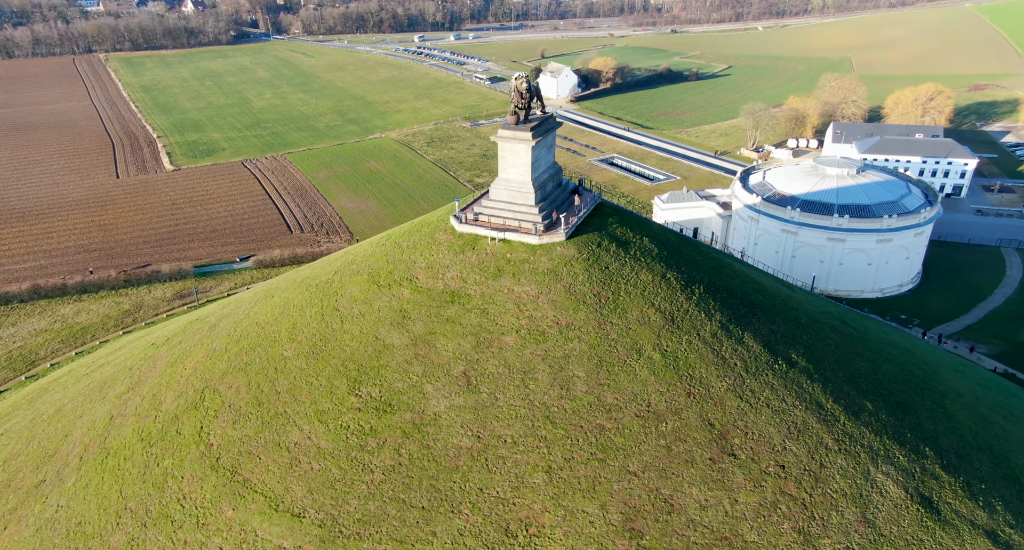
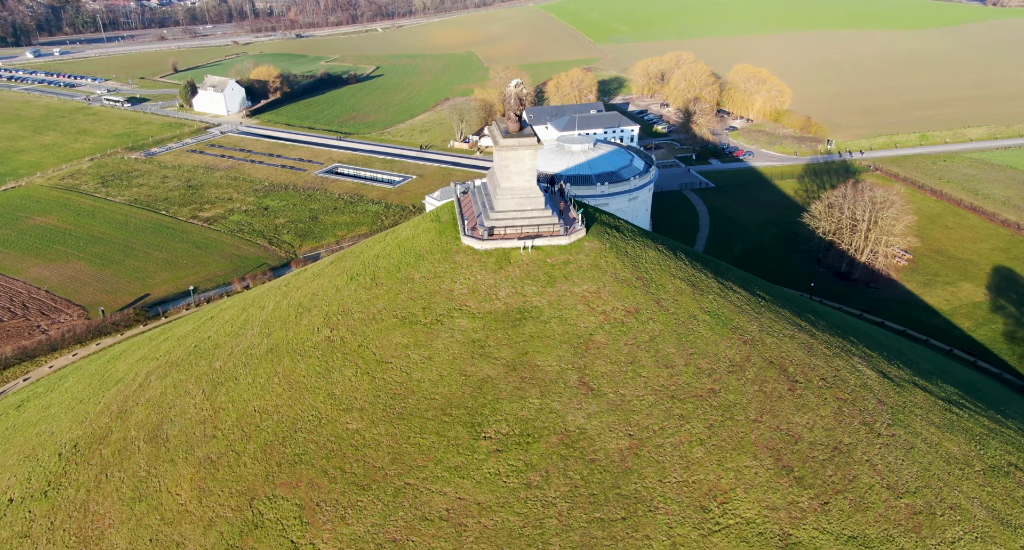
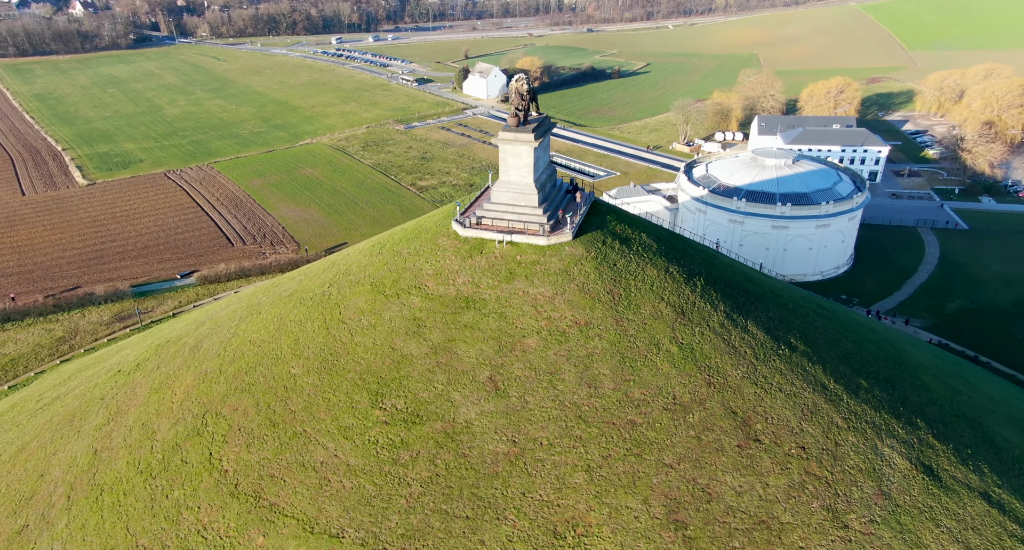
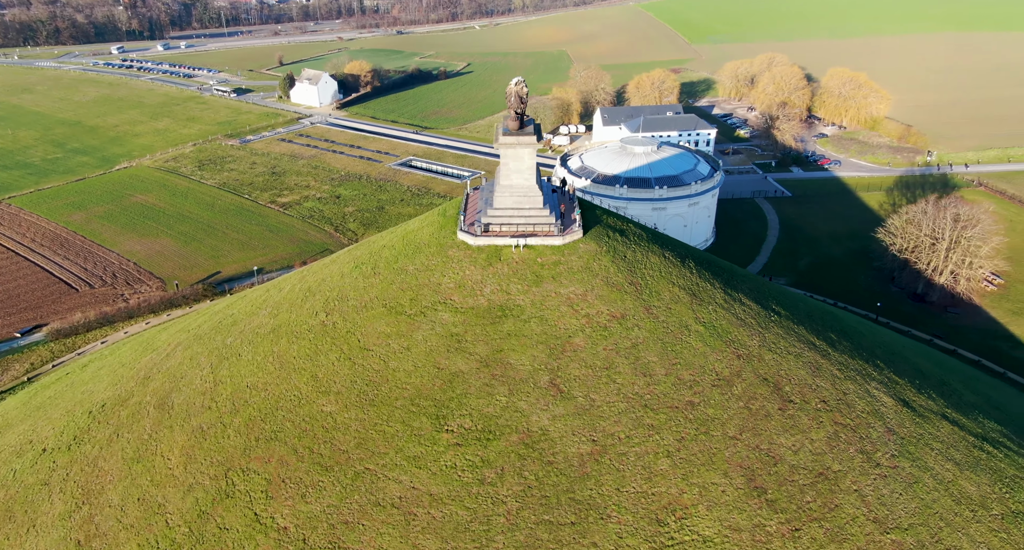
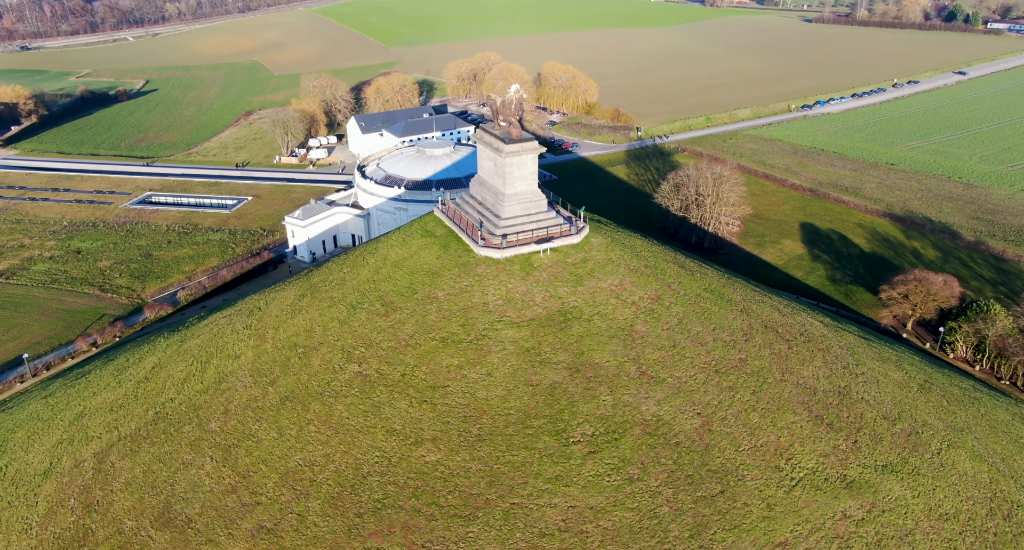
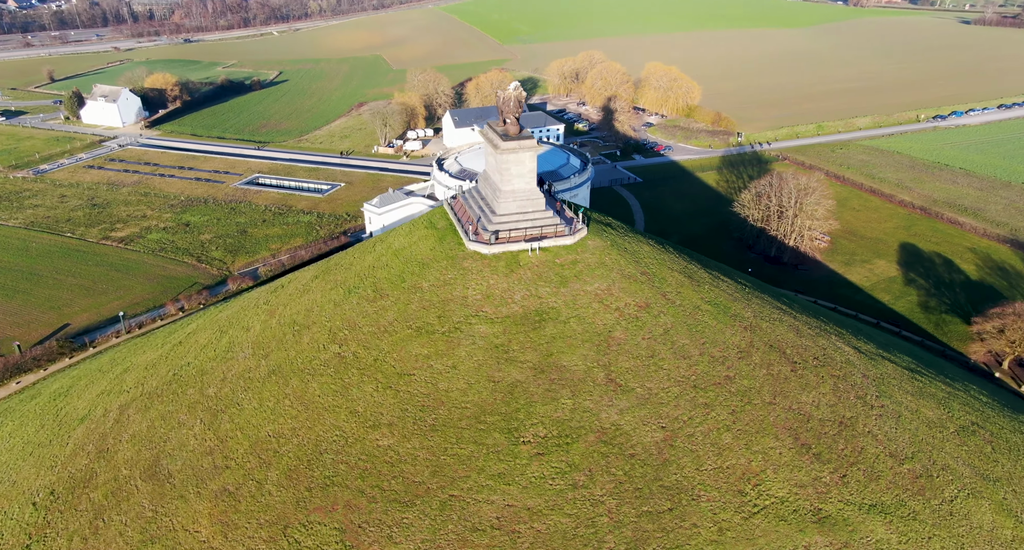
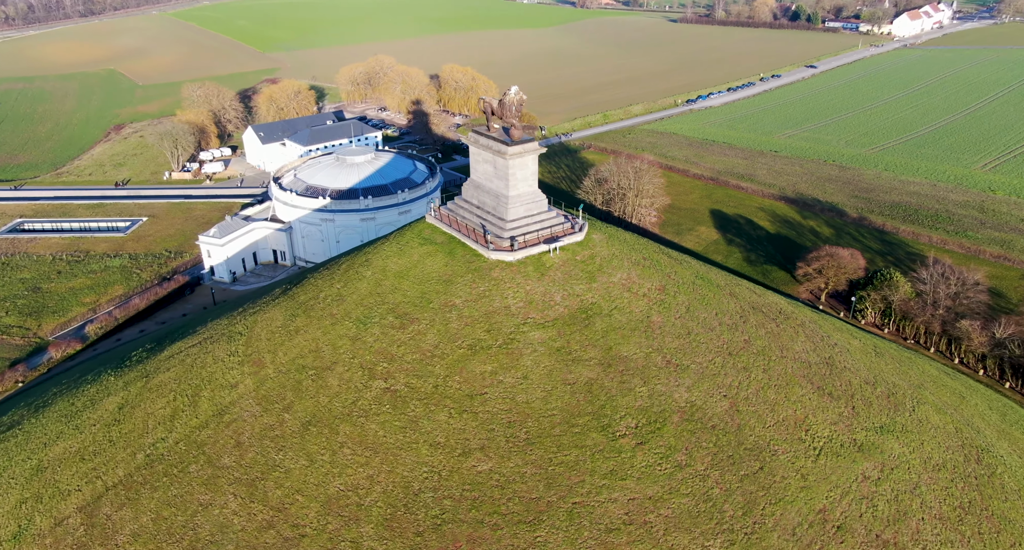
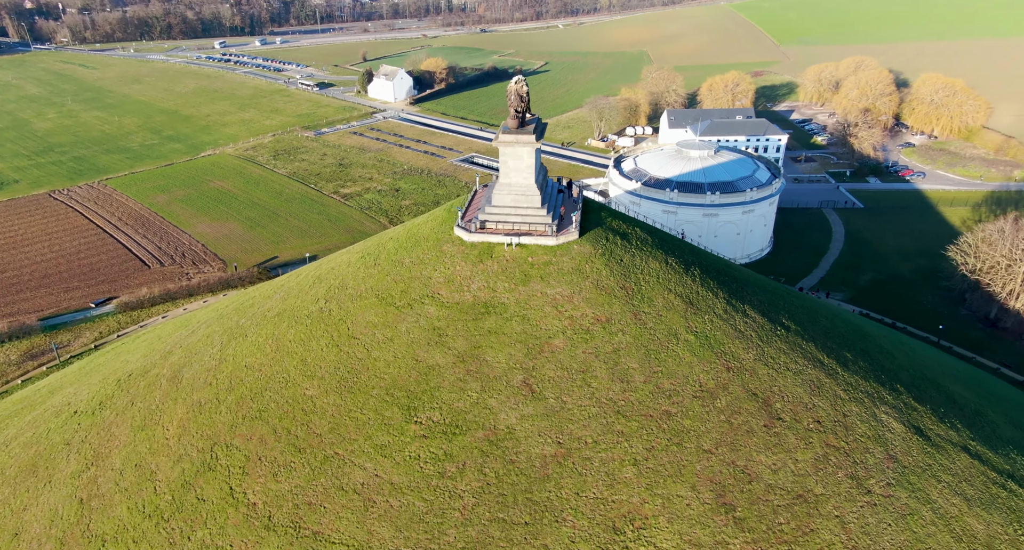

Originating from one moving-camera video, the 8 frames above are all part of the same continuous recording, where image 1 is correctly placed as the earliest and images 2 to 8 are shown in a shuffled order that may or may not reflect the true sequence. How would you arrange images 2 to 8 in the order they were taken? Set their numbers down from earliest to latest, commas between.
3, 8, 4, 2, 6, 5, 7
